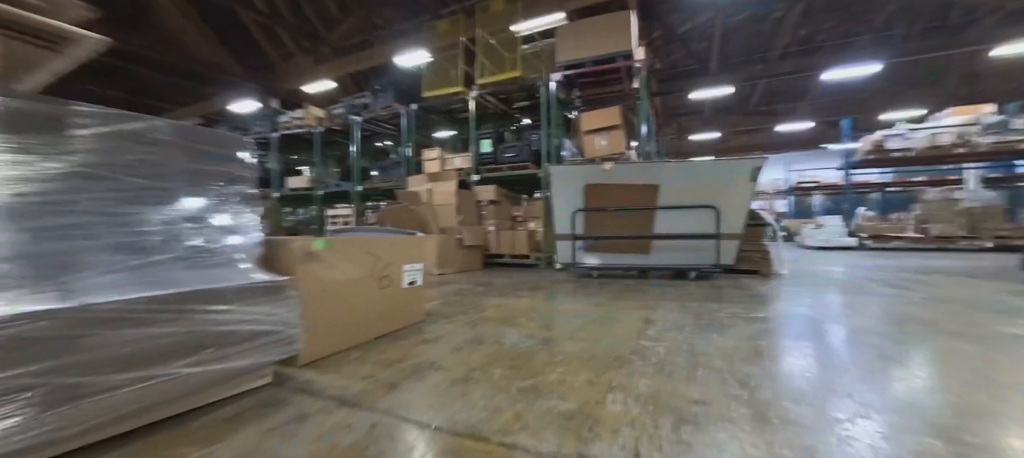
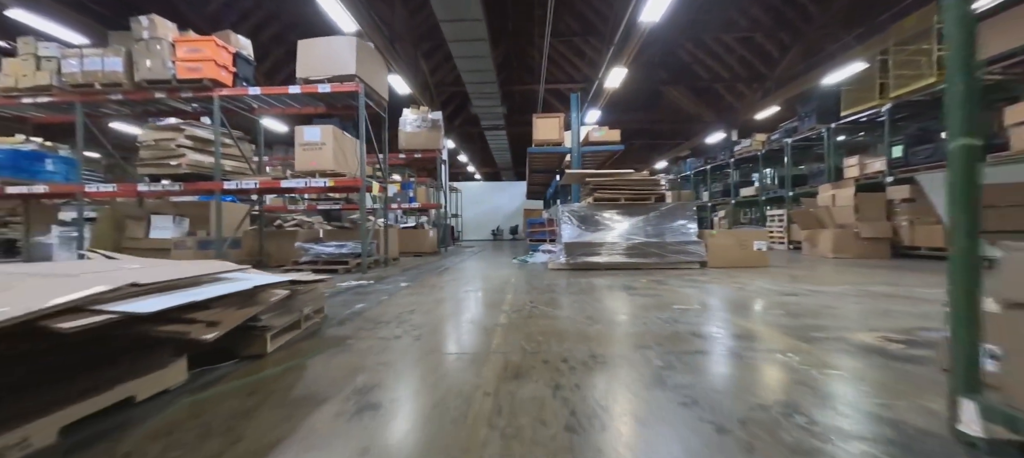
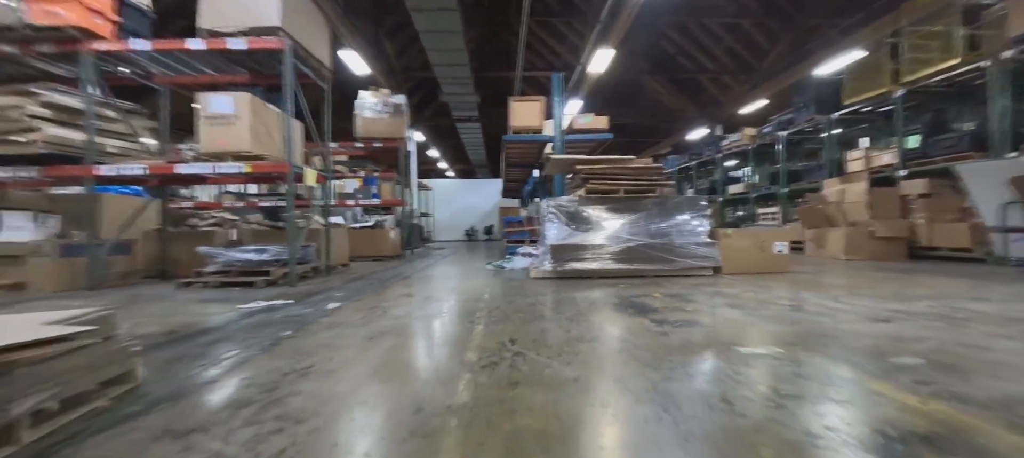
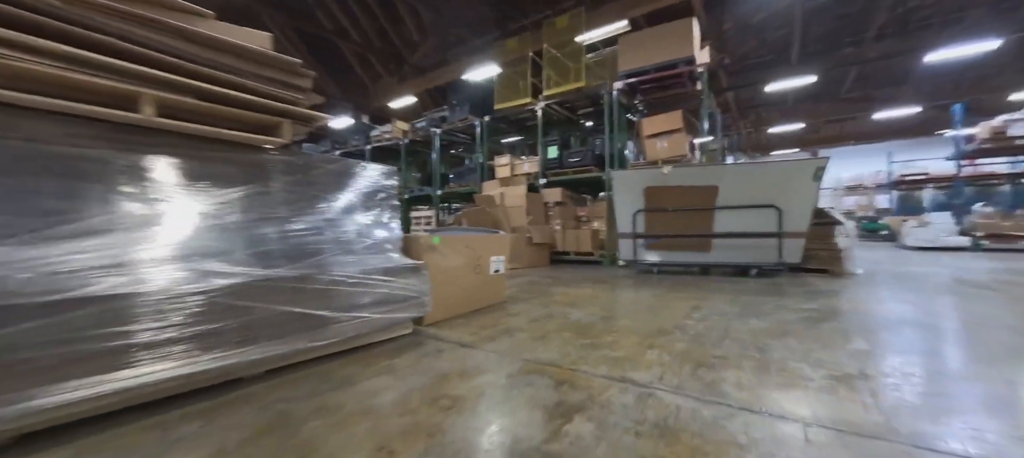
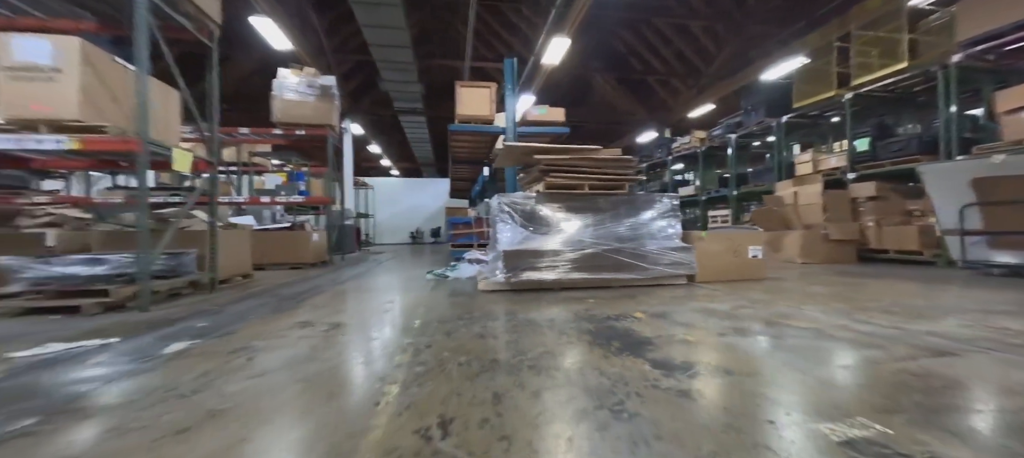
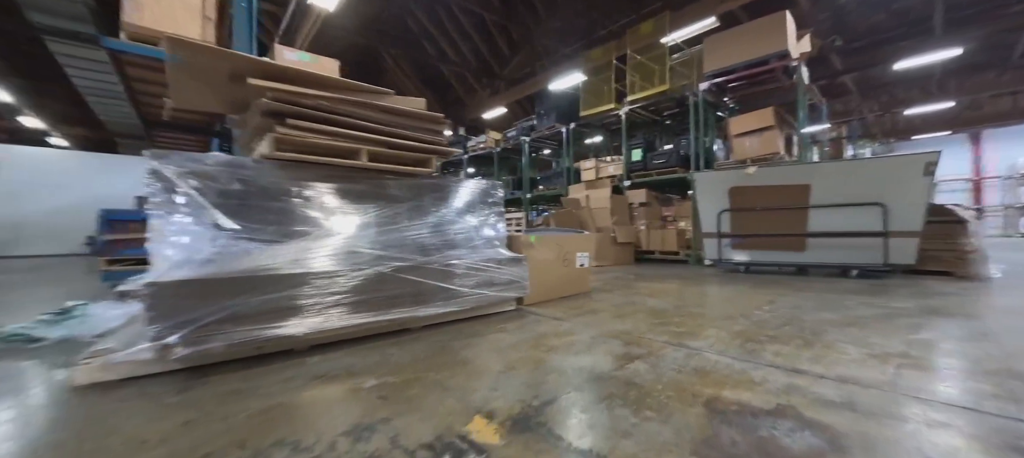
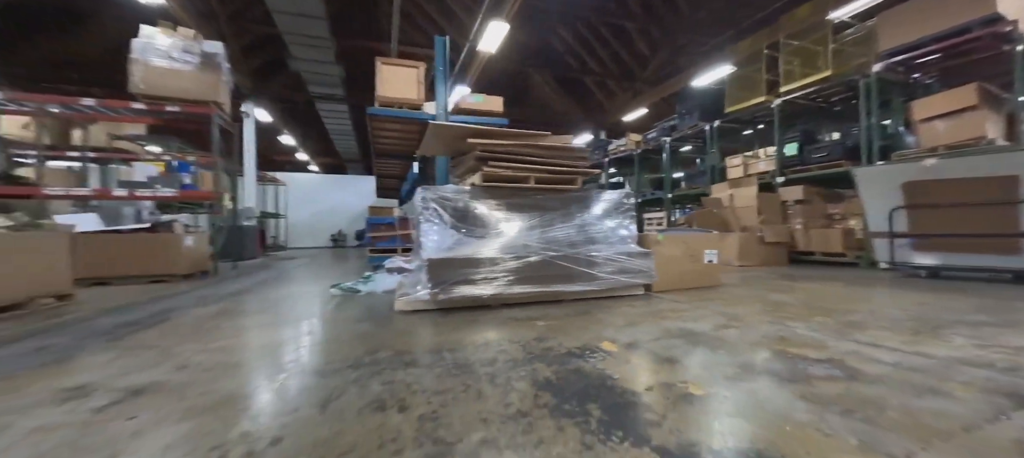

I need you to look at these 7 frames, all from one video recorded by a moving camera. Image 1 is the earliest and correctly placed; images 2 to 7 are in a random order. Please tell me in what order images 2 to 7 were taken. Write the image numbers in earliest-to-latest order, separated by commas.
4, 6, 7, 5, 3, 2
